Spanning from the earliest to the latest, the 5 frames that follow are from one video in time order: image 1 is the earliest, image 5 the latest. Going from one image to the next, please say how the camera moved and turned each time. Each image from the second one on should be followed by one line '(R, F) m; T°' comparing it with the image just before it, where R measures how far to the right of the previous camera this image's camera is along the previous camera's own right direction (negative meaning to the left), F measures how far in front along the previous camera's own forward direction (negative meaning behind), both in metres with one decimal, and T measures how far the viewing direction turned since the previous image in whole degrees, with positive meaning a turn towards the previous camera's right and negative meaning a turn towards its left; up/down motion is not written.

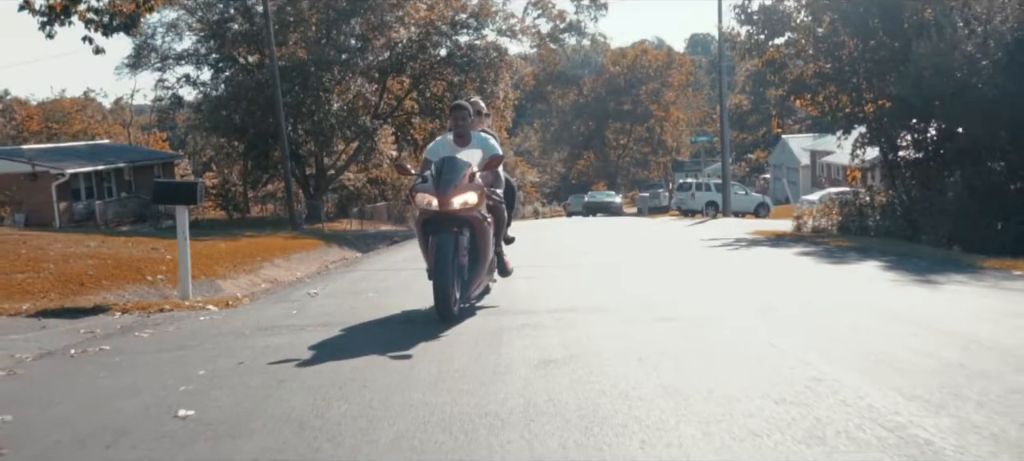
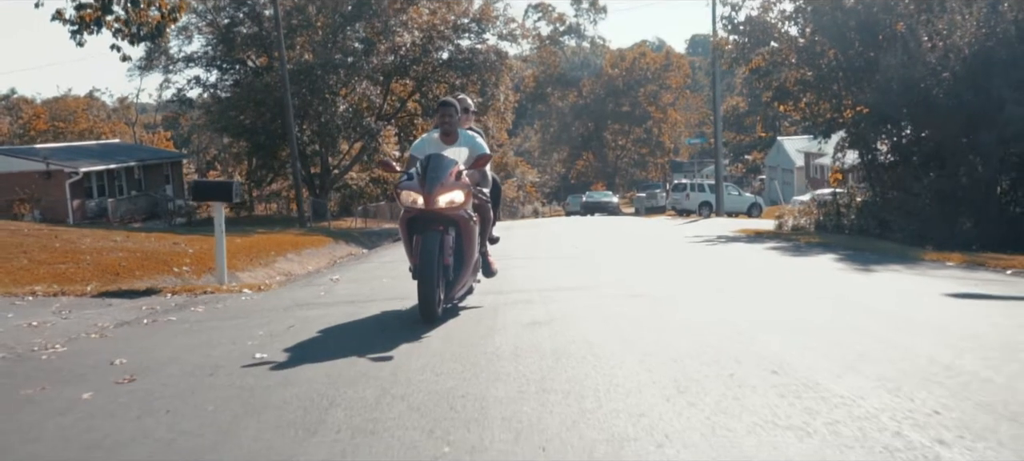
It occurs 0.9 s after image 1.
(0.0, -1.7) m; 0°
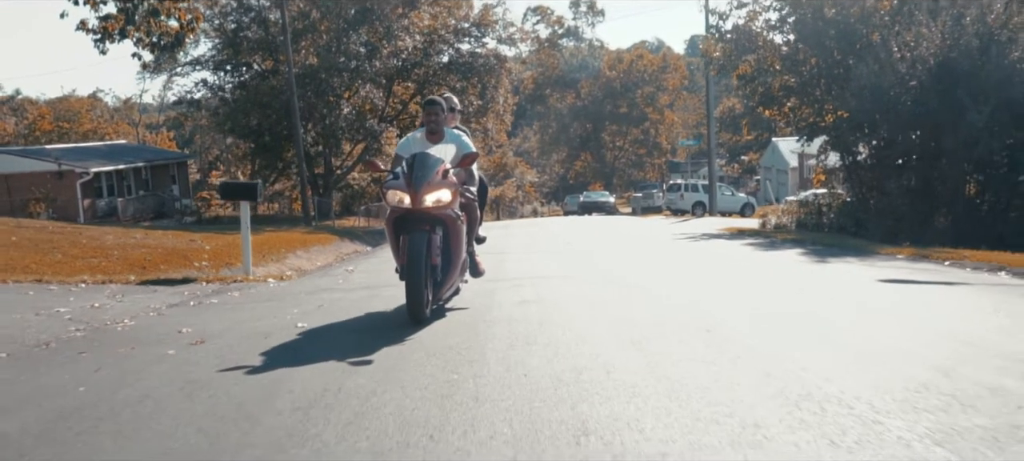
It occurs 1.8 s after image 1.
(0.0, -1.6) m; 0°
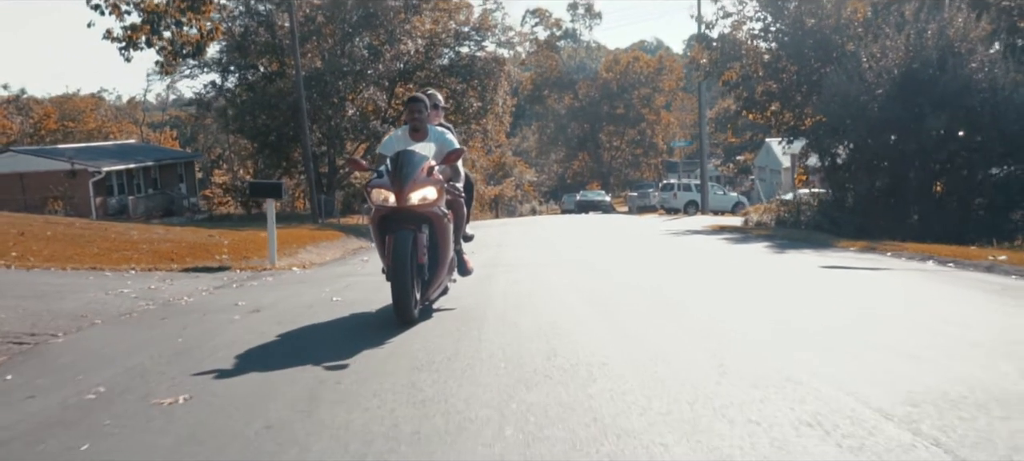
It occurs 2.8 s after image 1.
(0.0, -1.9) m; 0°
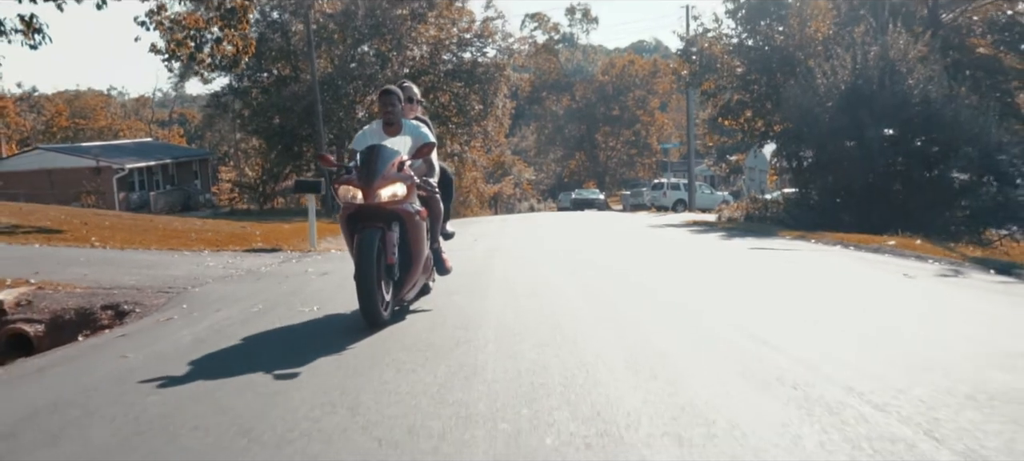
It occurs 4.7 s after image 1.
(0.0, -3.7) m; 0°
